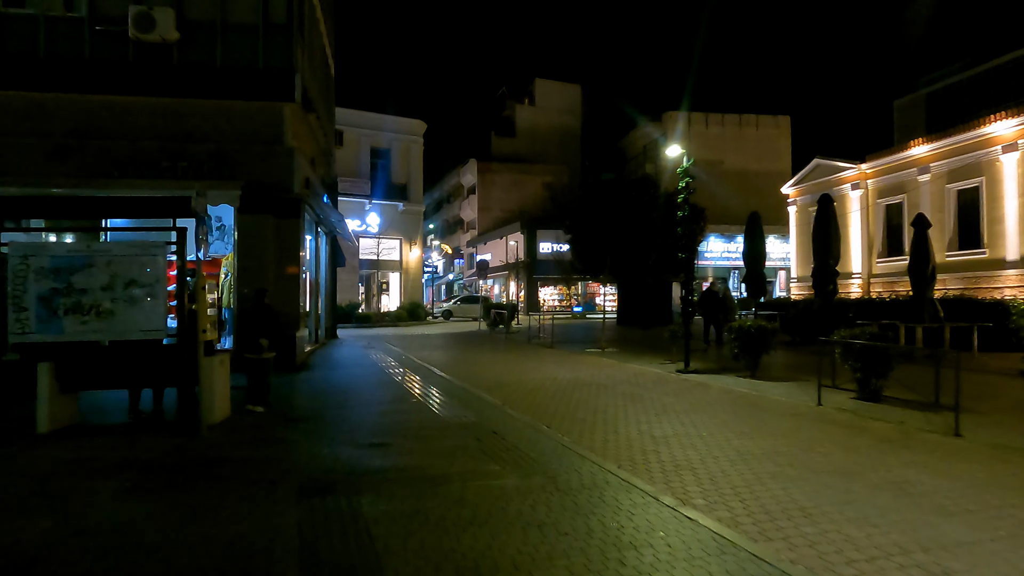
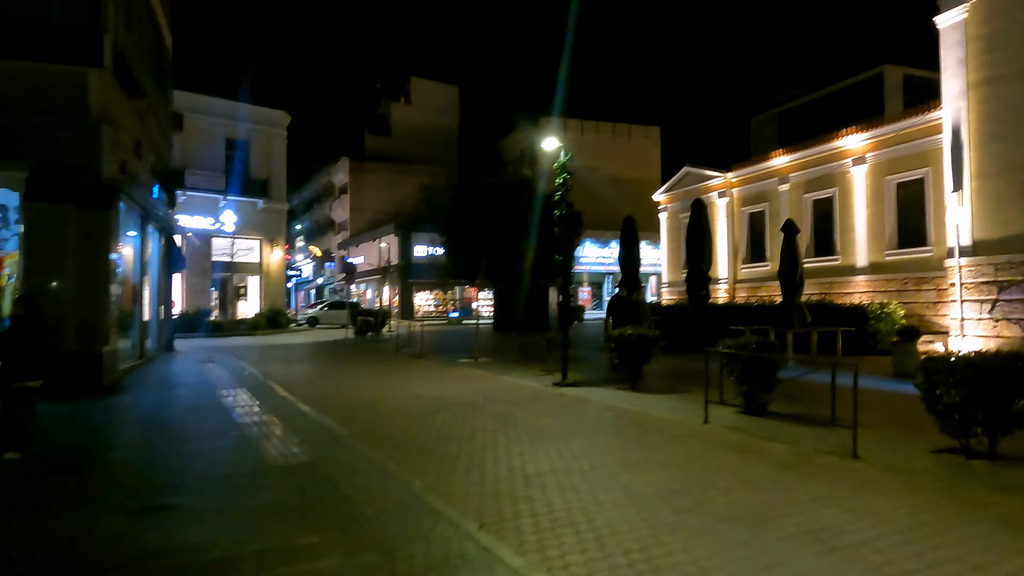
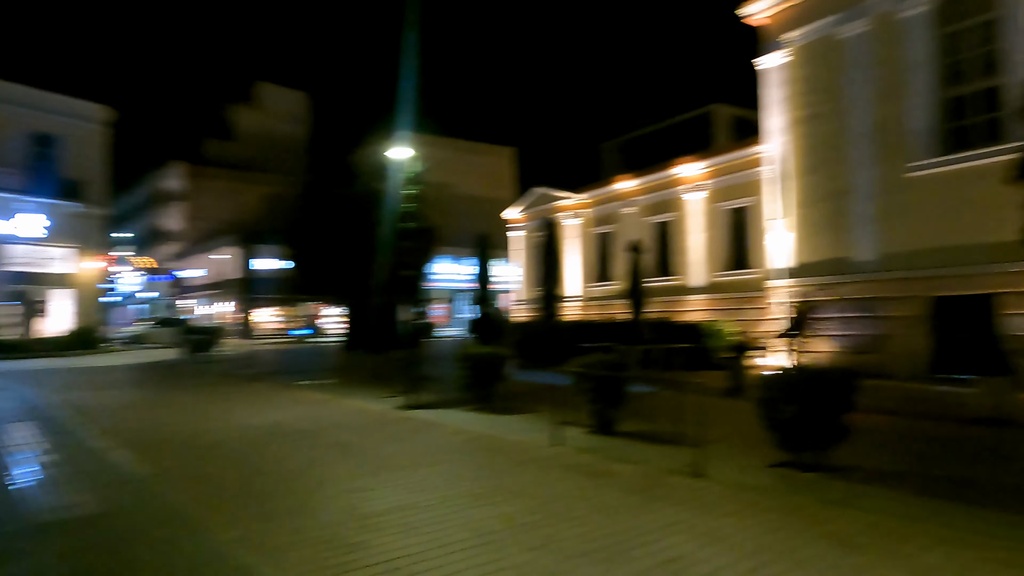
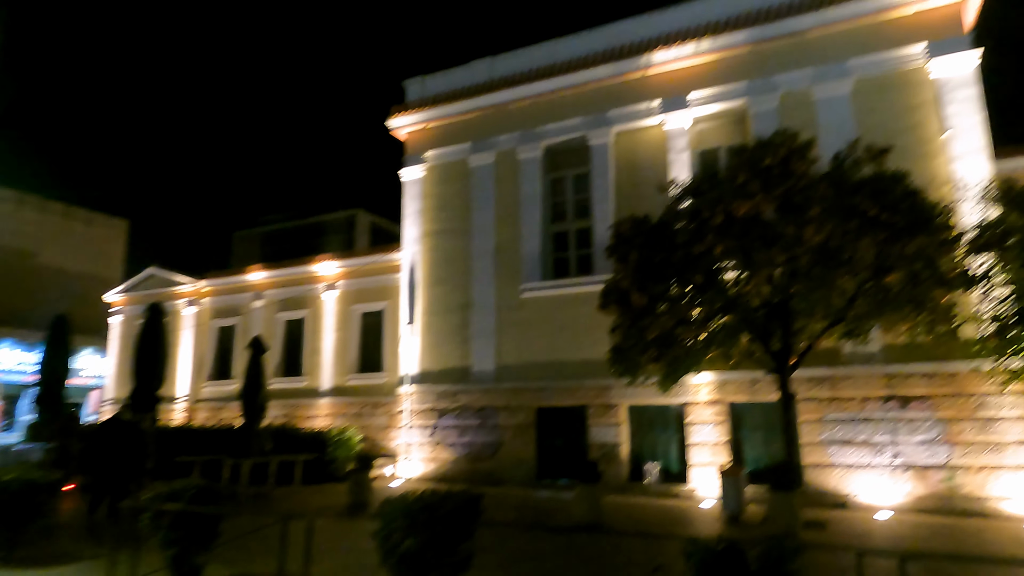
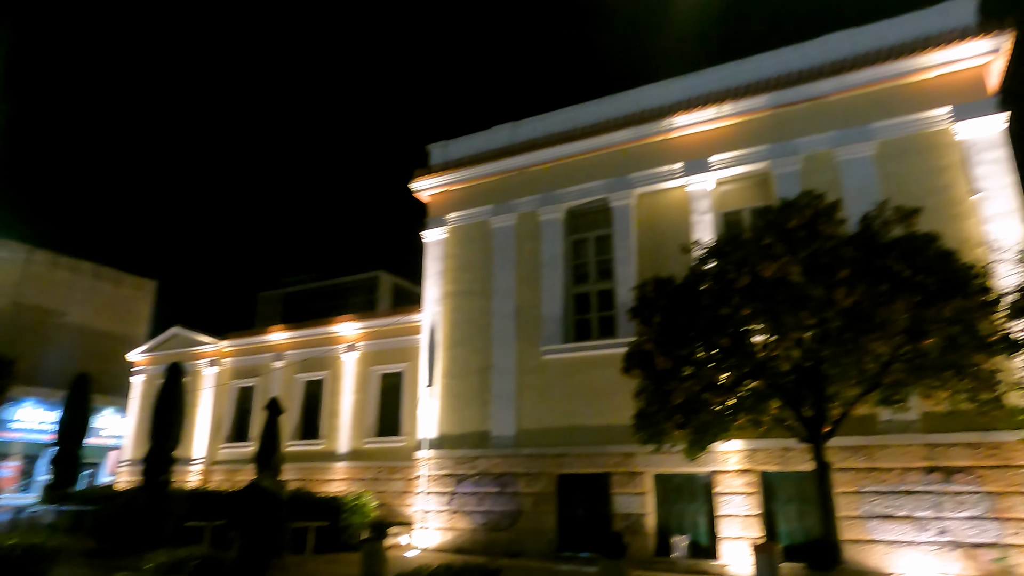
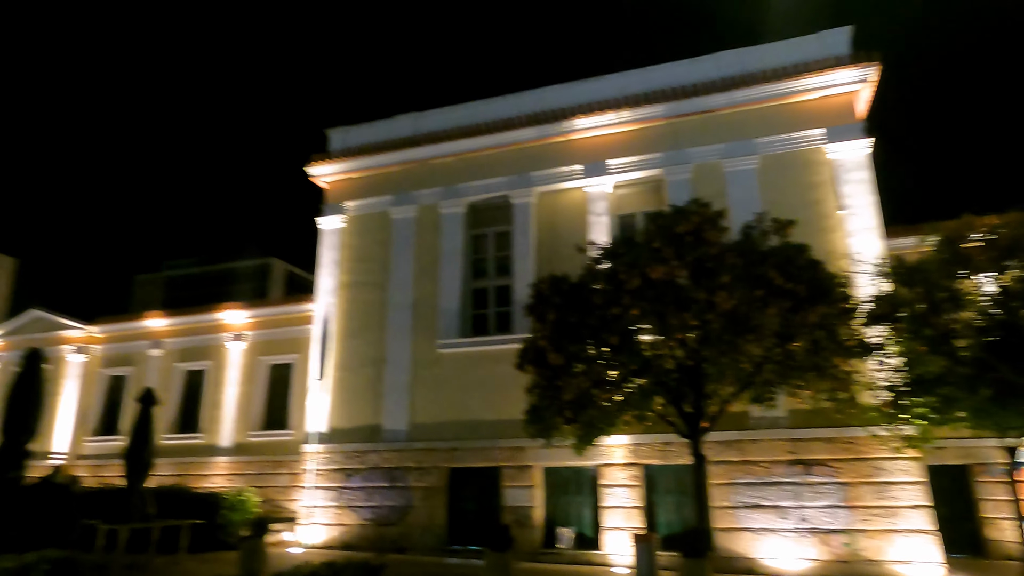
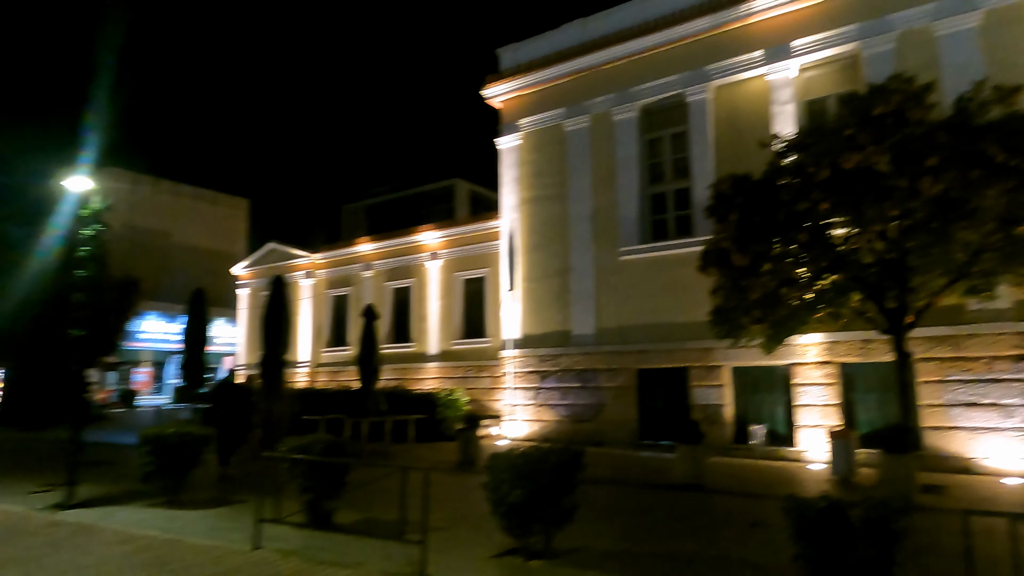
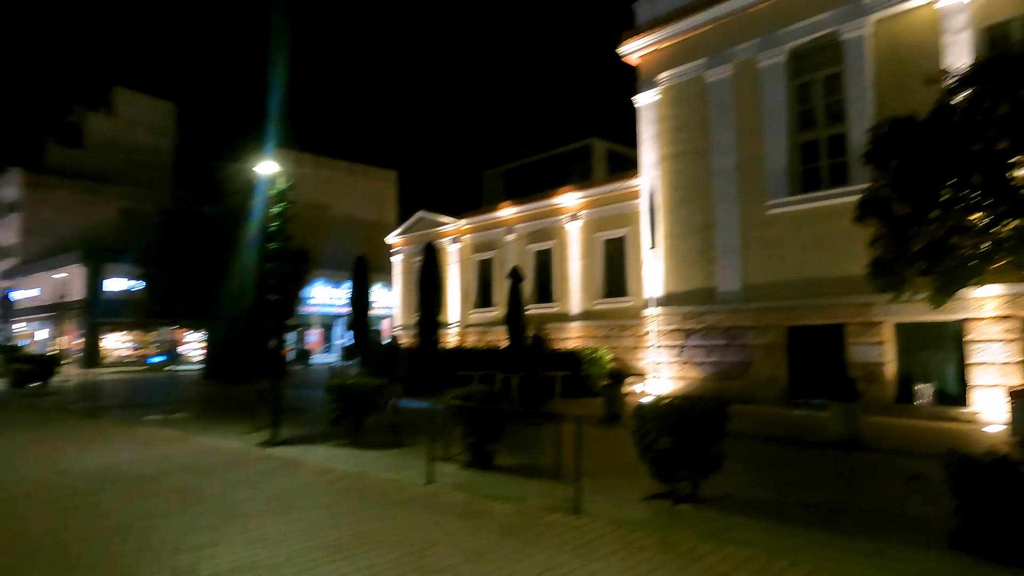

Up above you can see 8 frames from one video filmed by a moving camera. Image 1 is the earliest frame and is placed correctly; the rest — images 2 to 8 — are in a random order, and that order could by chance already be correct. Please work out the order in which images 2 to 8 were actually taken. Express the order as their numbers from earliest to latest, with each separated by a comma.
2, 3, 8, 7, 4, 6, 5
